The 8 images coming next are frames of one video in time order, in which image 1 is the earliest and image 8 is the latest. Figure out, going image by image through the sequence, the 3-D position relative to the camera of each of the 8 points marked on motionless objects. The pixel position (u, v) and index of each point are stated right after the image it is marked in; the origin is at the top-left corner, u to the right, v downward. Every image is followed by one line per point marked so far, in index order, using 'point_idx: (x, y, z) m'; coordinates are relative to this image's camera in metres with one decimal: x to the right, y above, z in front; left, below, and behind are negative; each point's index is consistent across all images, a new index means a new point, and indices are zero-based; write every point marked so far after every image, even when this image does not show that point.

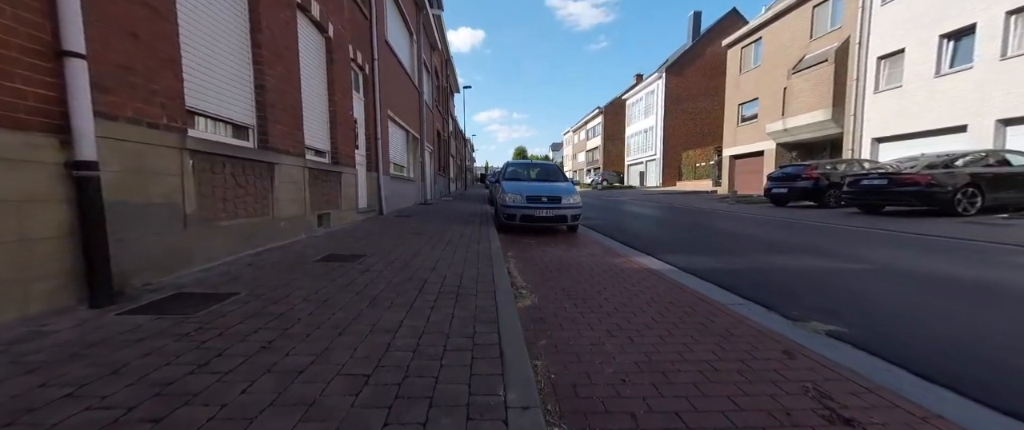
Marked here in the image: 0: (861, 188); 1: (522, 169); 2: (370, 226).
0: (+10.8, +0.7, +11.4) m
1: (+0.2, +1.3, +10.2) m
2: (-2.9, -0.2, +7.2) m
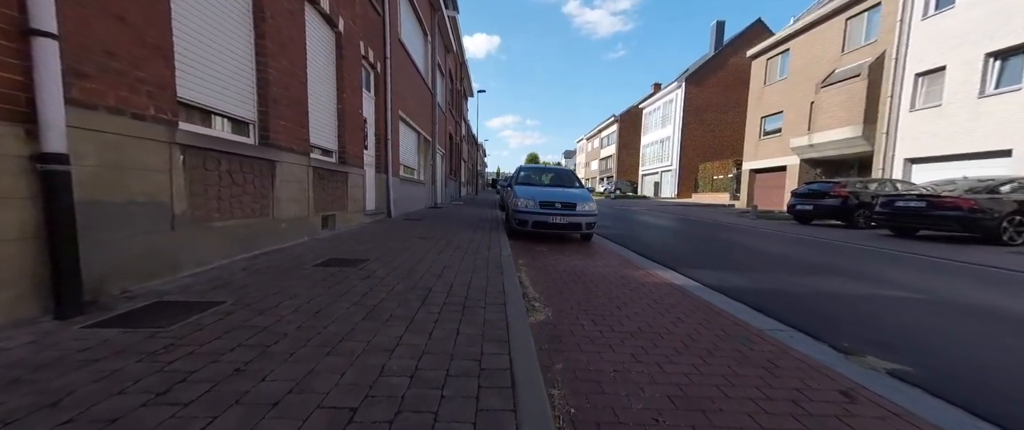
0: (+11.2, +0.3, +10.8) m
1: (+0.6, +1.1, +9.9) m
2: (-2.7, -0.3, +7.0) m
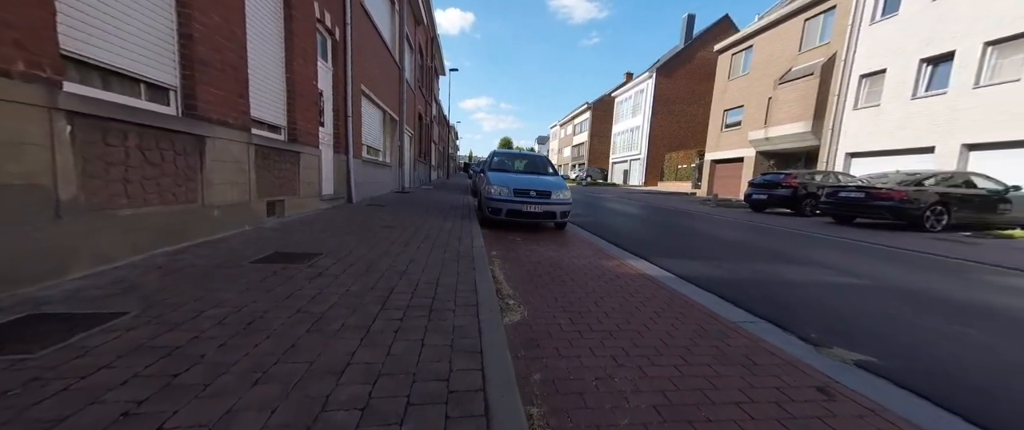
0: (+10.3, +0.5, +11.4) m
1: (-0.1, +1.5, +9.5) m
2: (-3.2, 0.0, +6.5) m
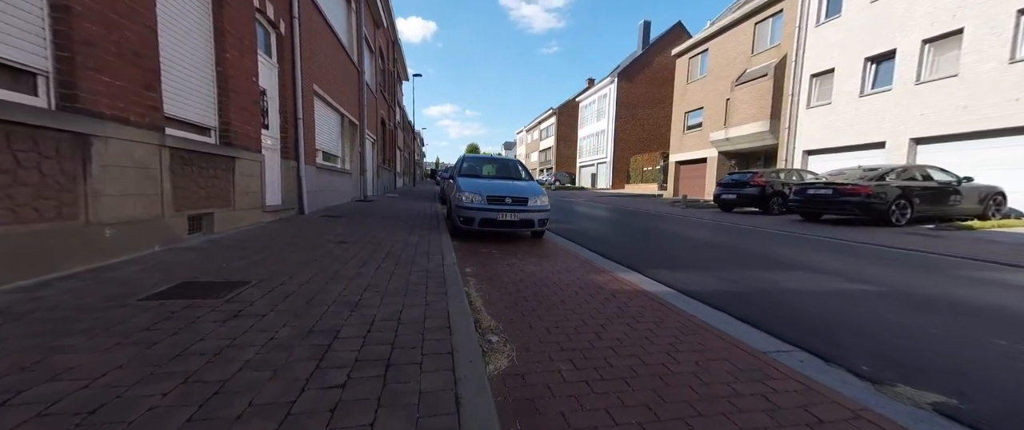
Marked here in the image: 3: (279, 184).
0: (+9.5, +0.5, +11.6) m
1: (-0.8, +1.2, +8.9) m
2: (-3.6, -0.2, +5.6) m
3: (-4.4, +0.6, +6.8) m
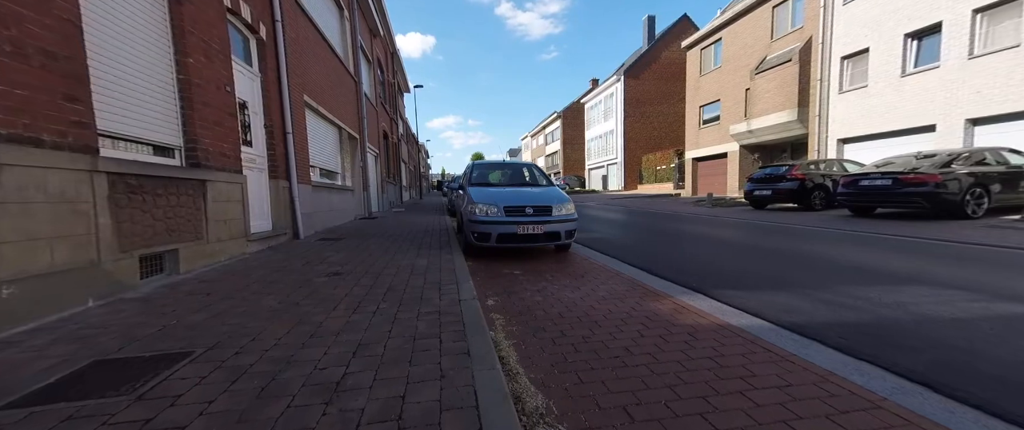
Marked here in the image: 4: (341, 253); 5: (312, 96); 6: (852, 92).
0: (+9.9, +0.8, +10.4) m
1: (-0.5, +0.9, +8.0) m
2: (-3.2, -0.6, +4.7) m
3: (-4.0, +0.1, +6.0) m
4: (-2.6, -0.6, +5.5) m
5: (-4.4, +2.7, +8.0) m
6: (+15.0, +5.5, +16.2) m
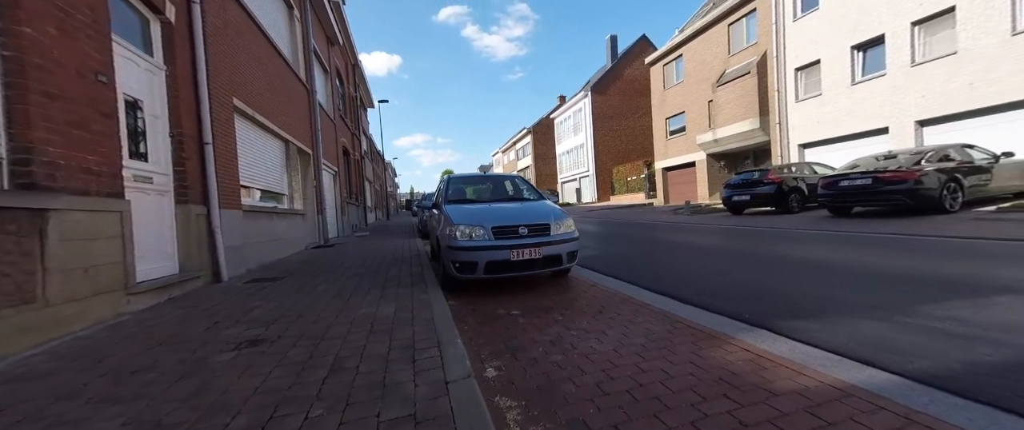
0: (+9.3, +0.7, +10.1) m
1: (-0.8, +0.5, +6.8) m
2: (-3.2, -1.0, +3.3) m
3: (-4.2, -0.3, +4.5) m
4: (-2.7, -1.0, +4.1) m
5: (-4.8, +2.1, +6.6) m
6: (+13.8, +5.3, +16.5) m
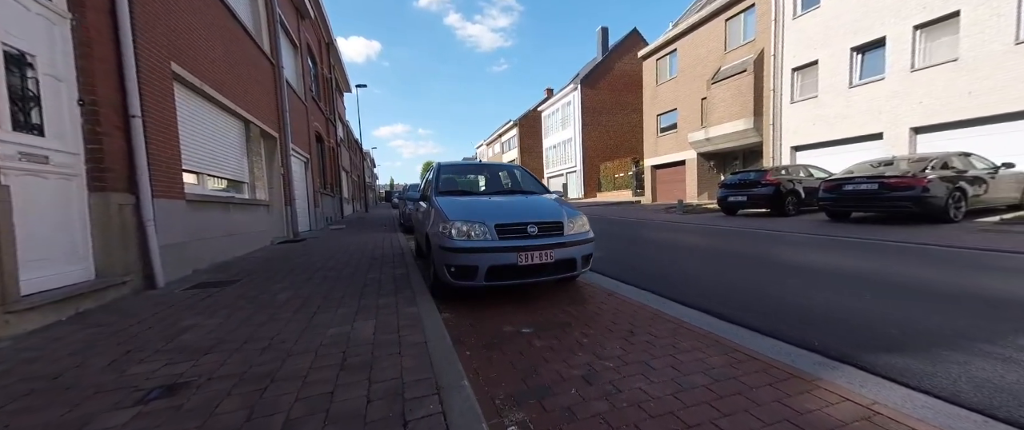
0: (+9.1, +0.6, +9.8) m
1: (-0.9, +0.6, +6.0) m
2: (-3.1, -0.9, +2.3) m
3: (-4.1, -0.2, +3.5) m
4: (-2.6, -0.9, +3.2) m
5: (-4.8, +2.2, +5.5) m
6: (+13.3, +5.3, +16.3) m
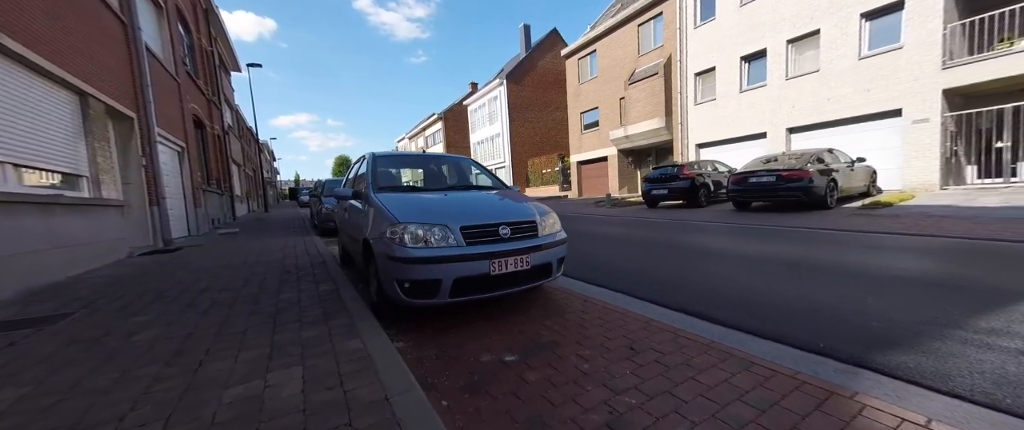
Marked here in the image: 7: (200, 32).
0: (+7.4, +0.9, +10.8) m
1: (-1.6, +0.6, +5.1) m
2: (-3.0, -1.0, +1.0) m
3: (-4.2, -0.3, +2.0) m
4: (-2.7, -0.9, +2.0) m
5: (-5.4, +2.1, +3.8) m
6: (+10.1, +5.7, +18.0) m
7: (-13.1, +7.8, +15.9) m
